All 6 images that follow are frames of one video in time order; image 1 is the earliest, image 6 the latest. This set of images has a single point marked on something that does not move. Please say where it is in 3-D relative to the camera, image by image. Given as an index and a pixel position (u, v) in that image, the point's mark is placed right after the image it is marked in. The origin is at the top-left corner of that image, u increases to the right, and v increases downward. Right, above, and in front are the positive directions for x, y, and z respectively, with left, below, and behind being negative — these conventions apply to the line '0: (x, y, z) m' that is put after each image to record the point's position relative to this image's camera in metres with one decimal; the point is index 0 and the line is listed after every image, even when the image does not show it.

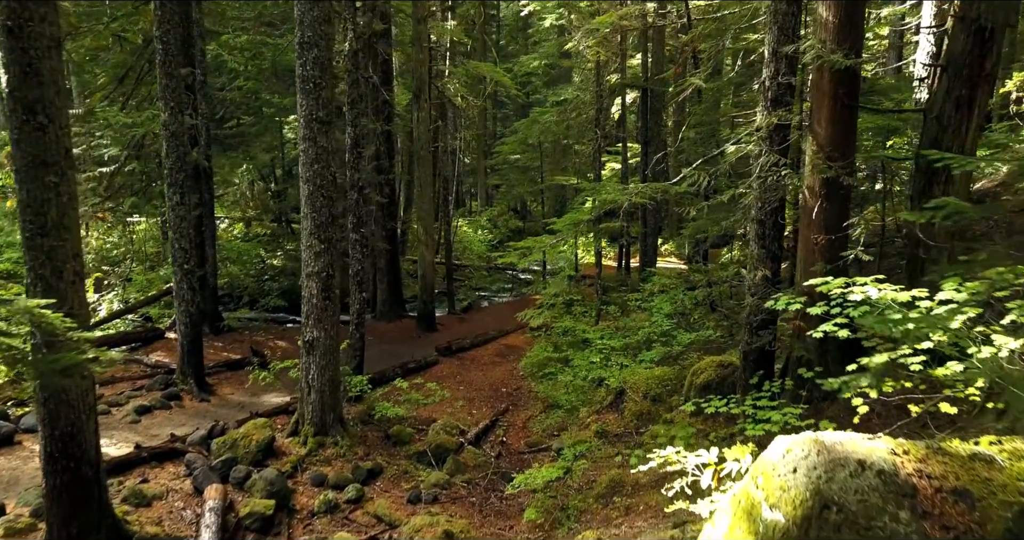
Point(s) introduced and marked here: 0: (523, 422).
0: (+0.2, -2.8, +10.1) m
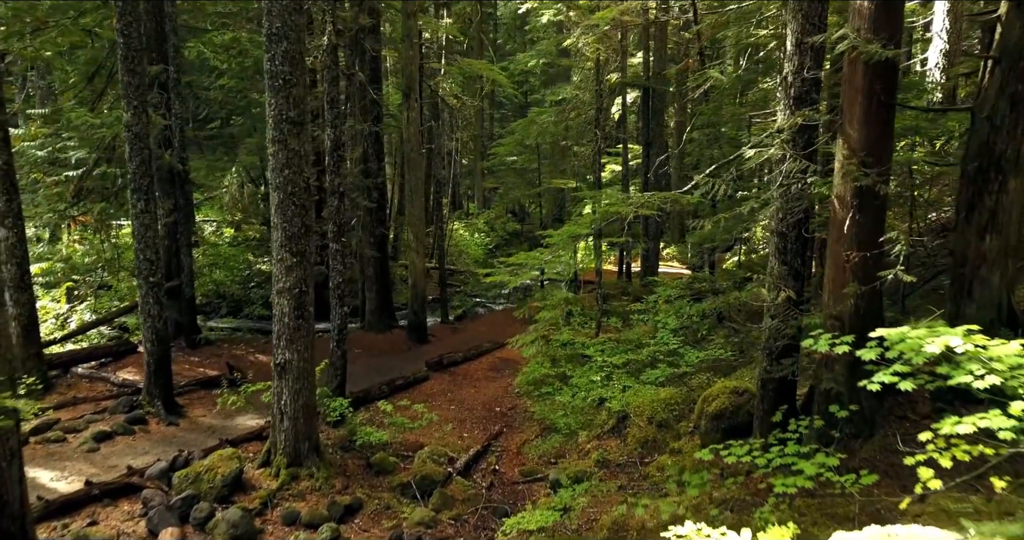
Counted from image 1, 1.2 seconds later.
0: (+0.1, -3.0, +9.3) m
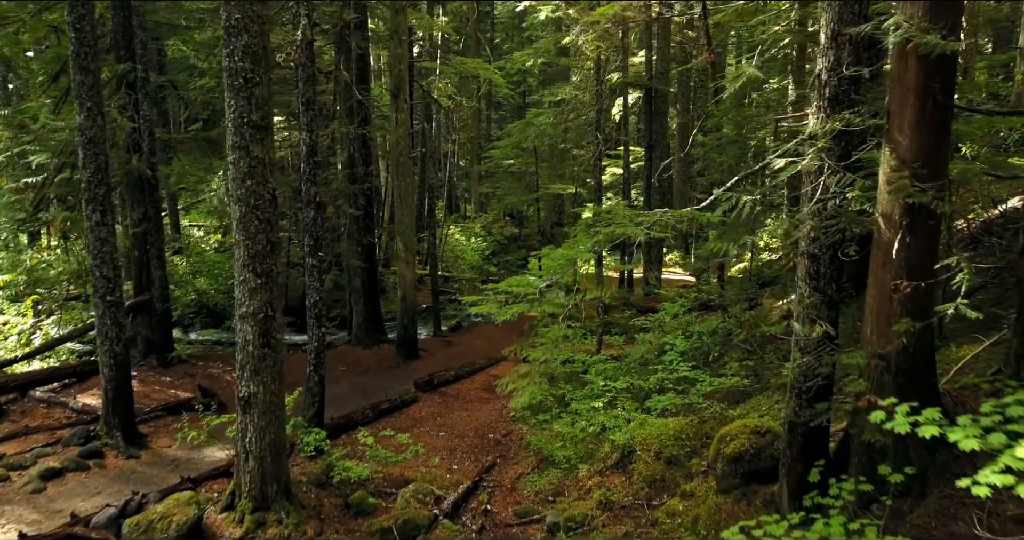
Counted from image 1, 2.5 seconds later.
0: (0.0, -3.3, +8.5) m
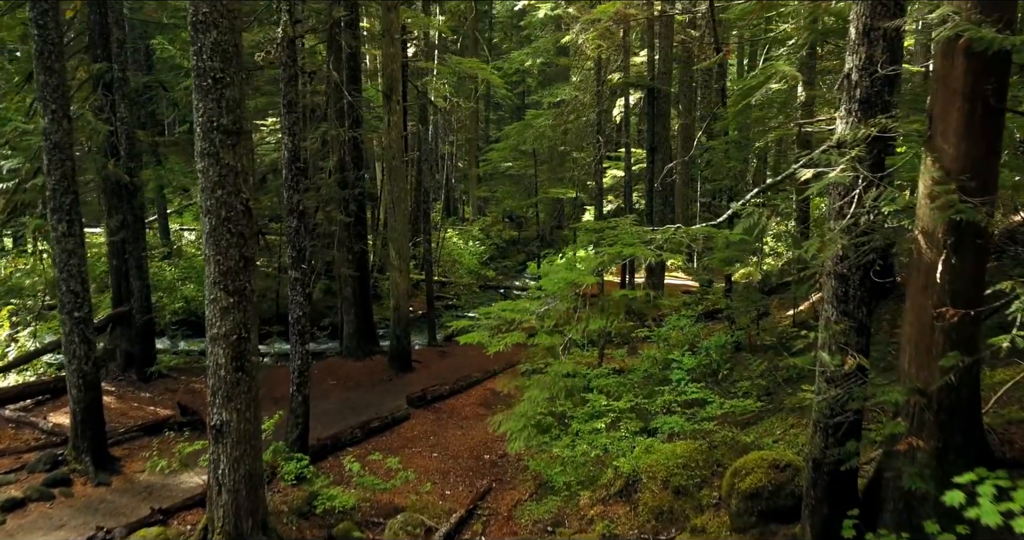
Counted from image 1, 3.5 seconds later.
0: (0.0, -3.5, +7.9) m
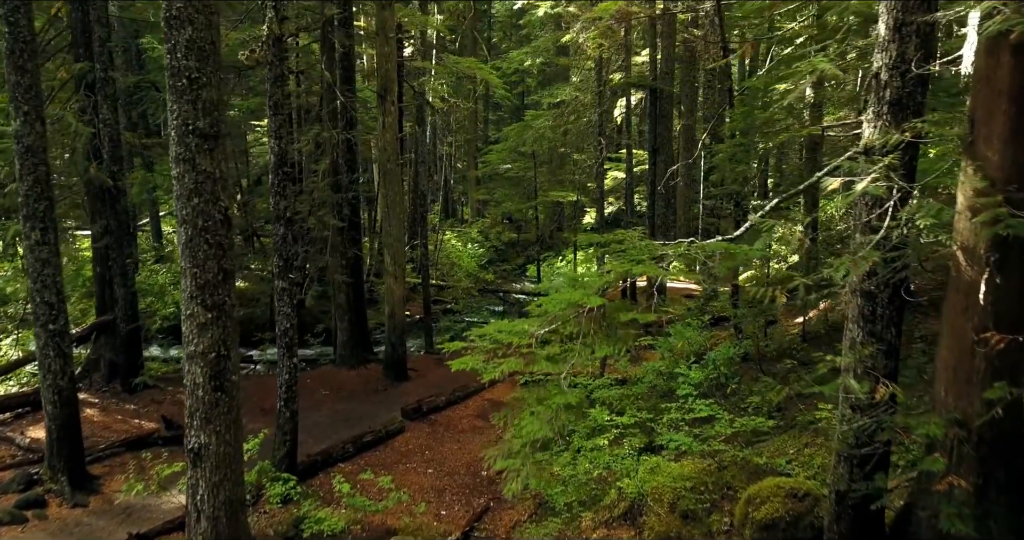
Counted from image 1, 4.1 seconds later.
0: (-0.1, -3.6, +7.6) m
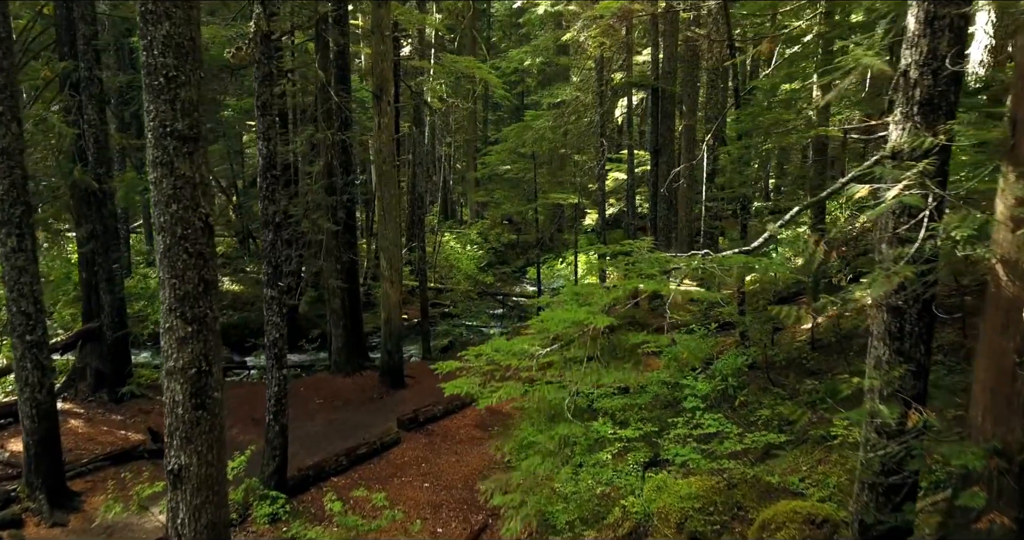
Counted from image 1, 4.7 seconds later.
0: (-0.1, -3.7, +7.2) m
